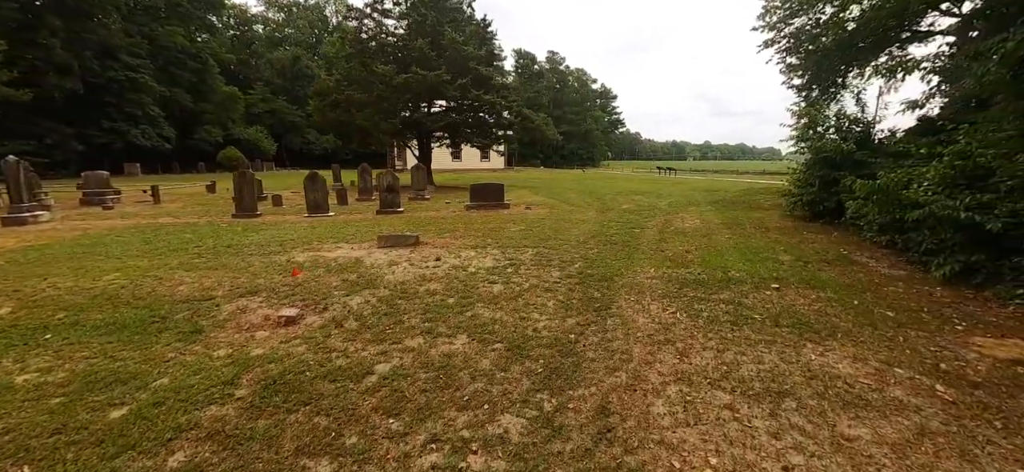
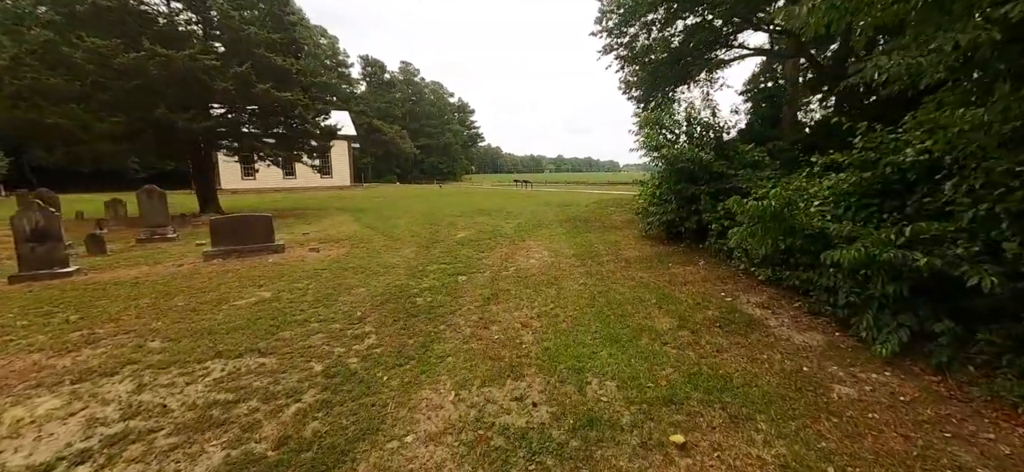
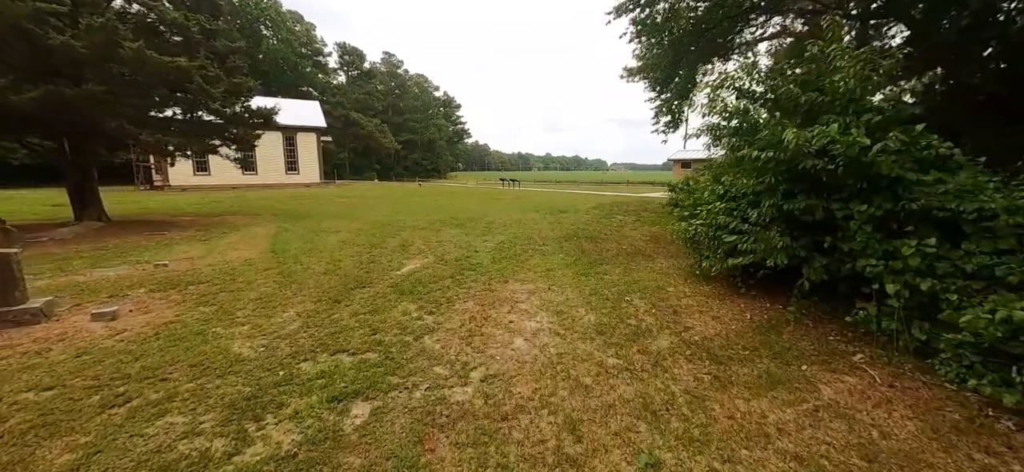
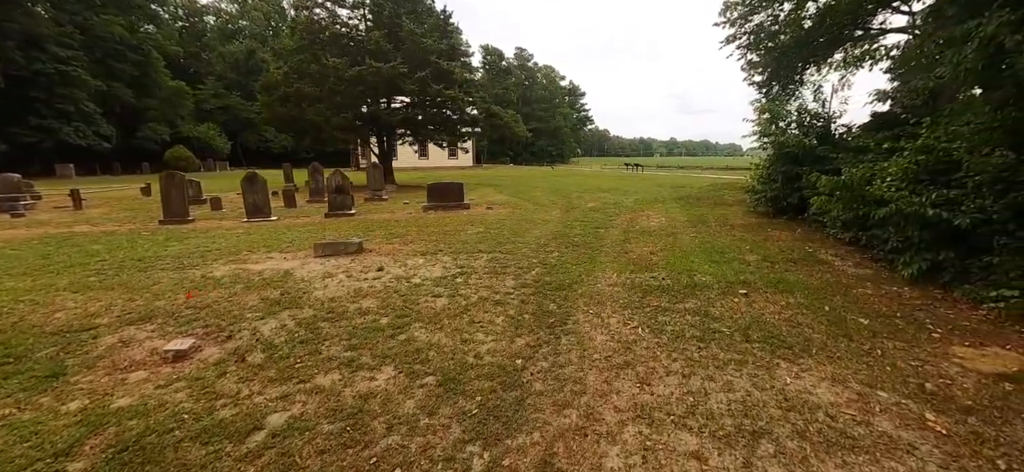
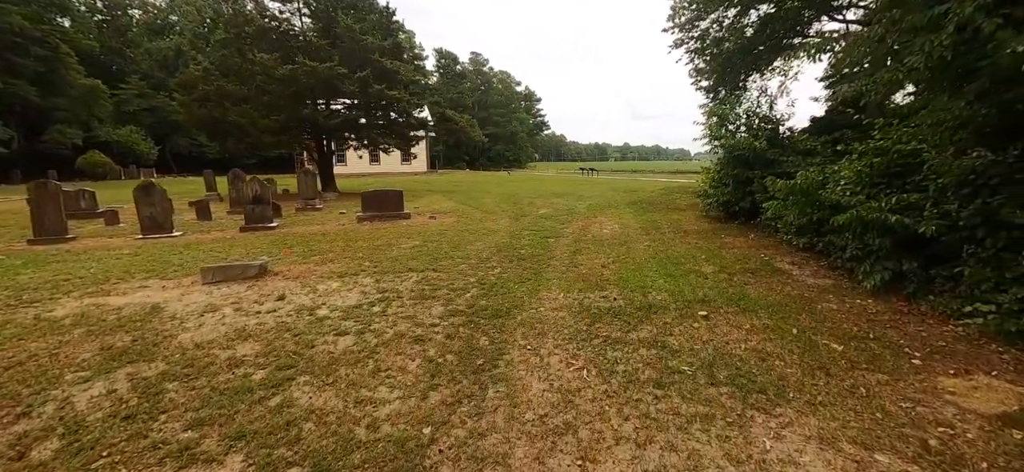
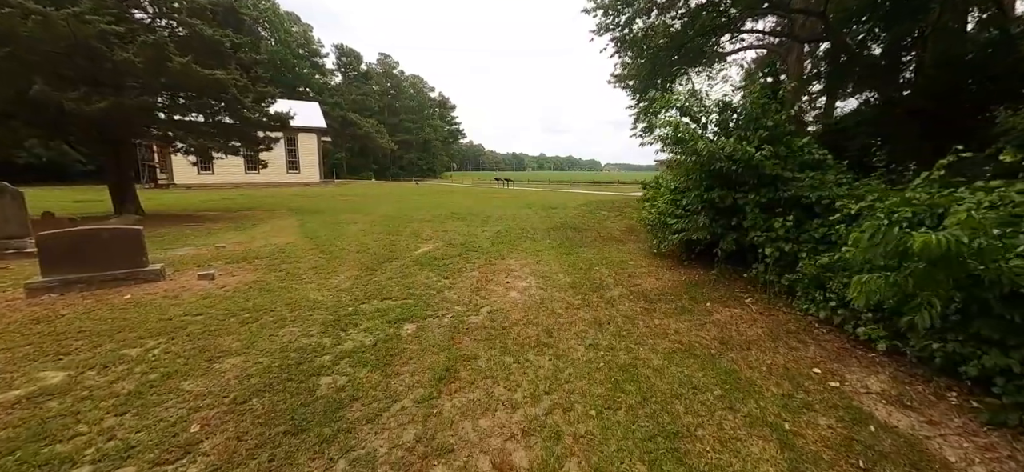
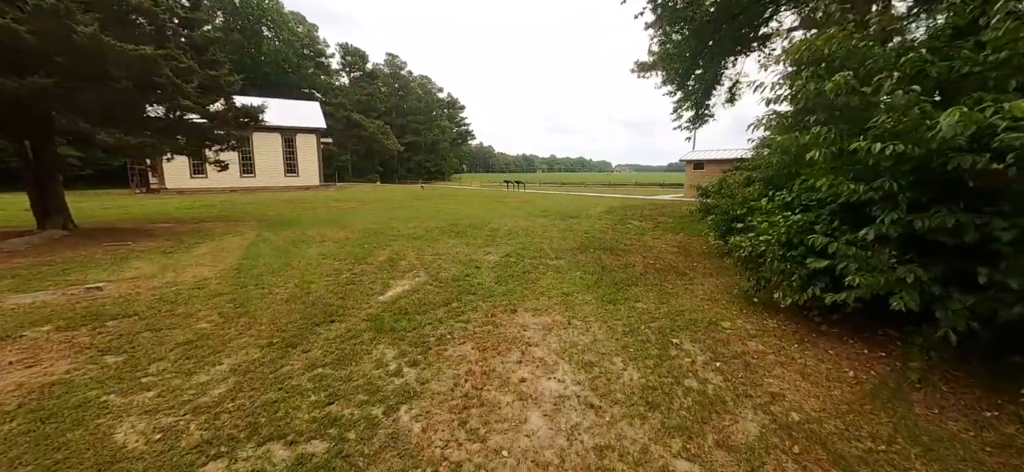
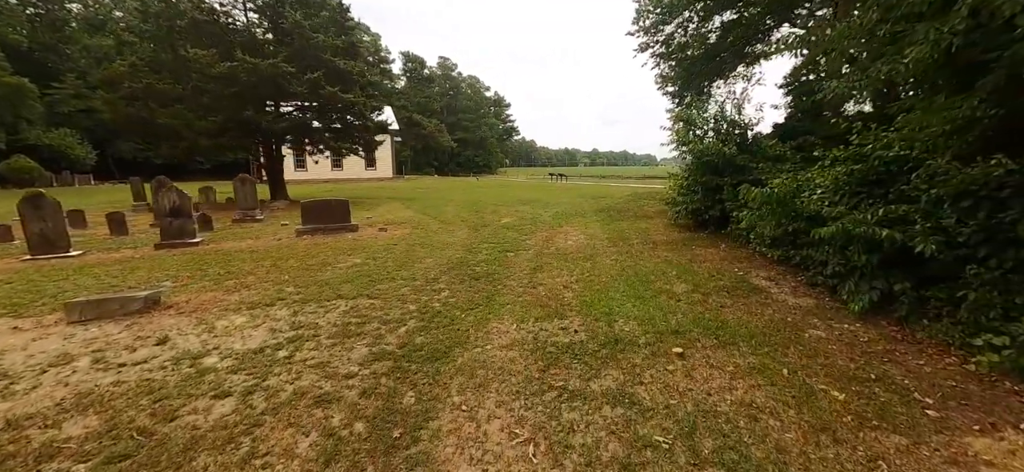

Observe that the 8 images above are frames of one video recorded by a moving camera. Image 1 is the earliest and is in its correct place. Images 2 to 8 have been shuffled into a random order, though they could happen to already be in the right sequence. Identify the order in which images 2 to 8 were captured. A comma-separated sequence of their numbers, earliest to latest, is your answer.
4, 5, 8, 2, 6, 3, 7
